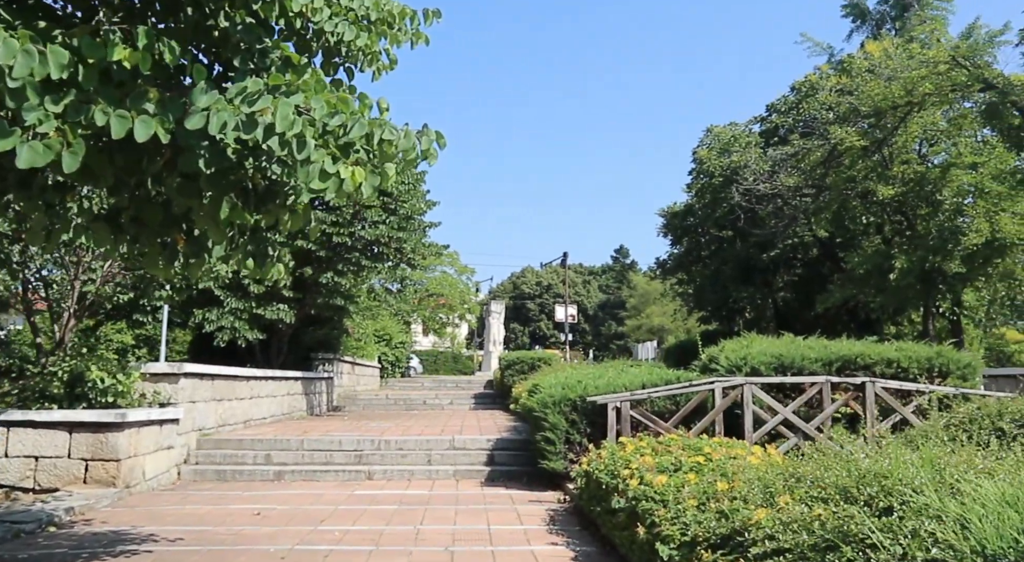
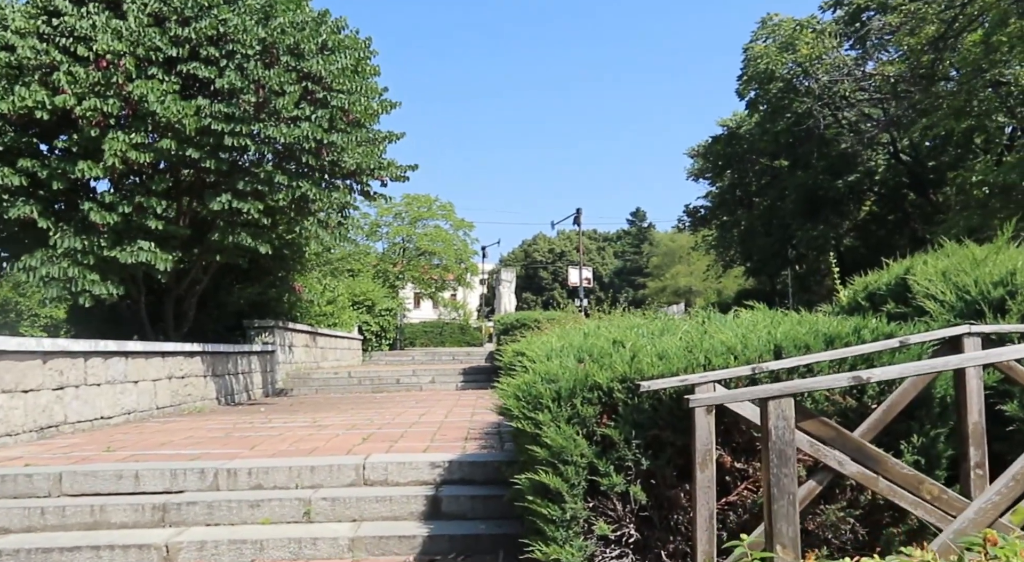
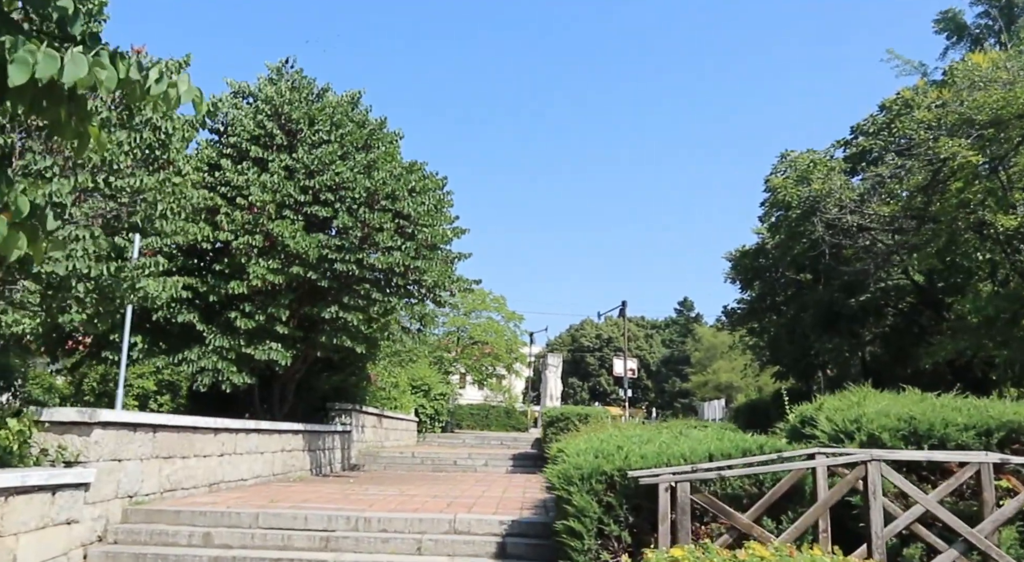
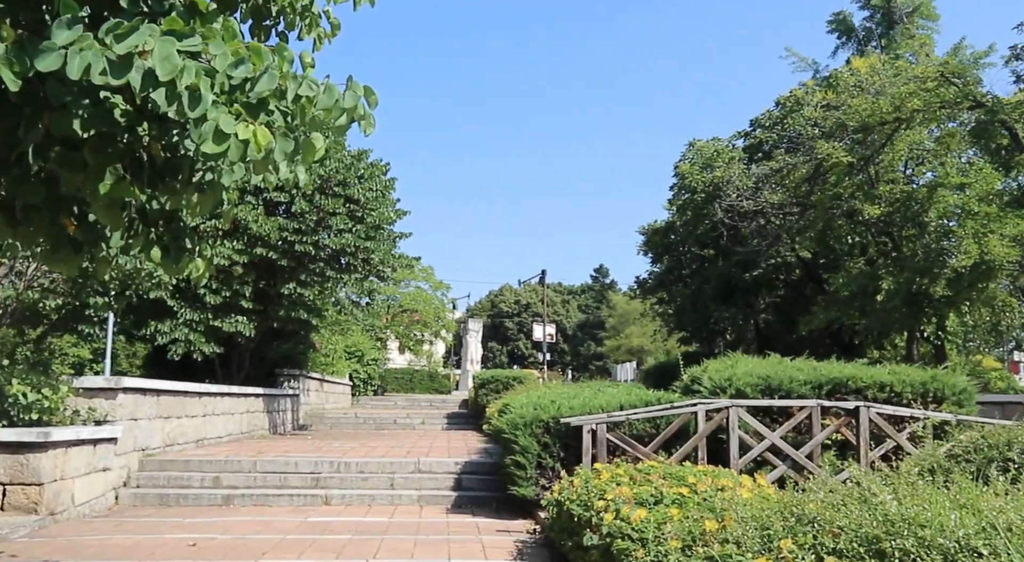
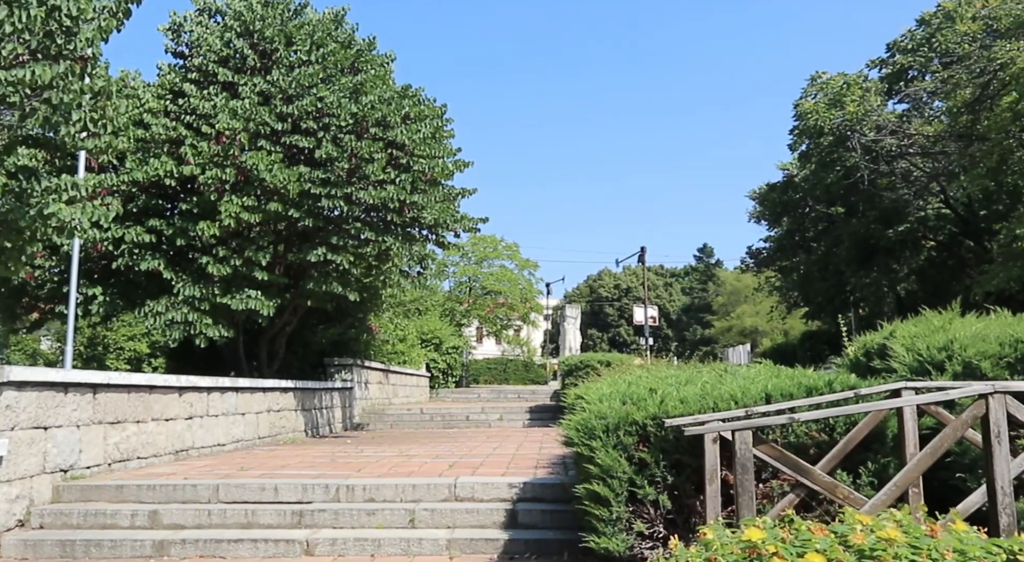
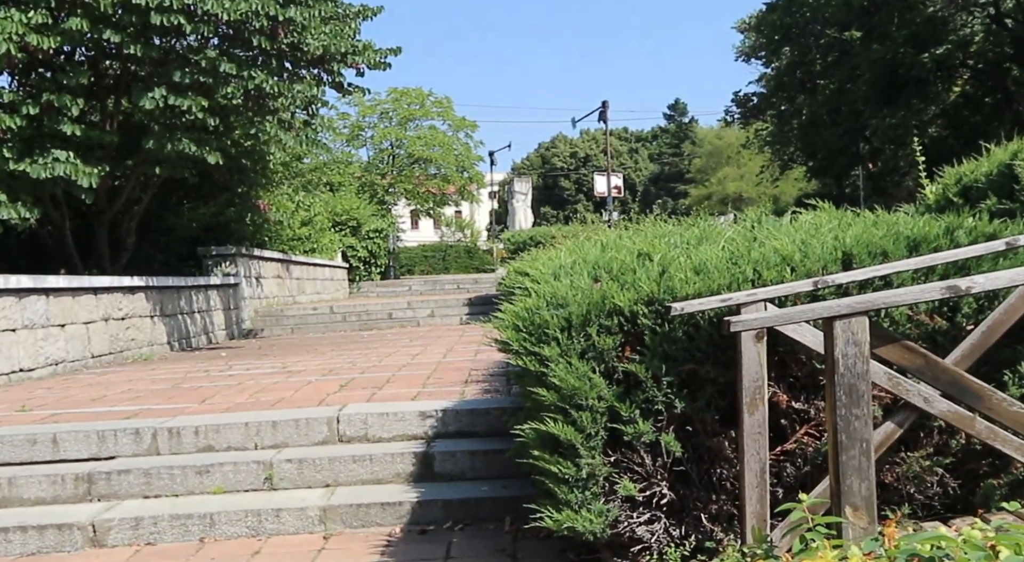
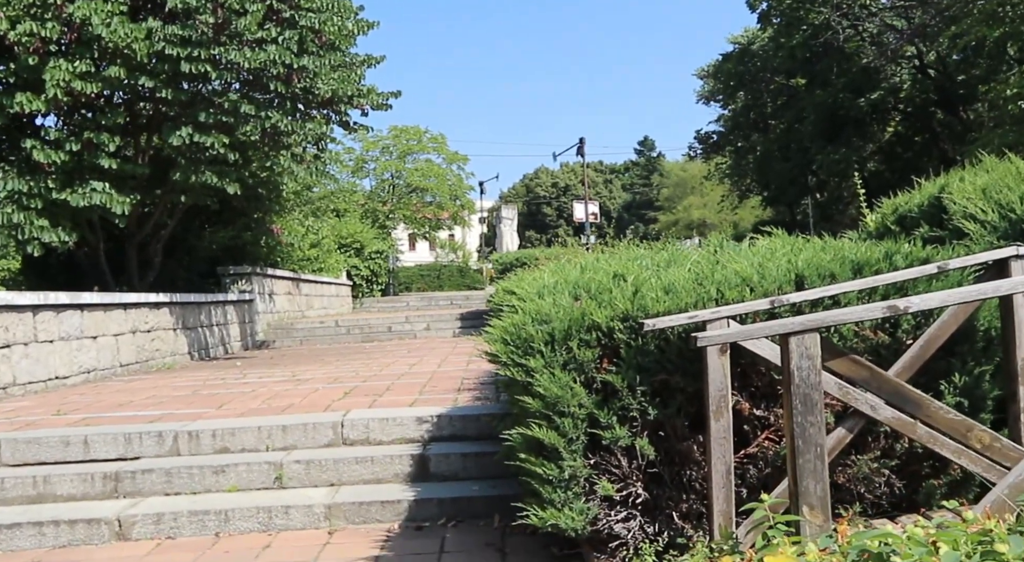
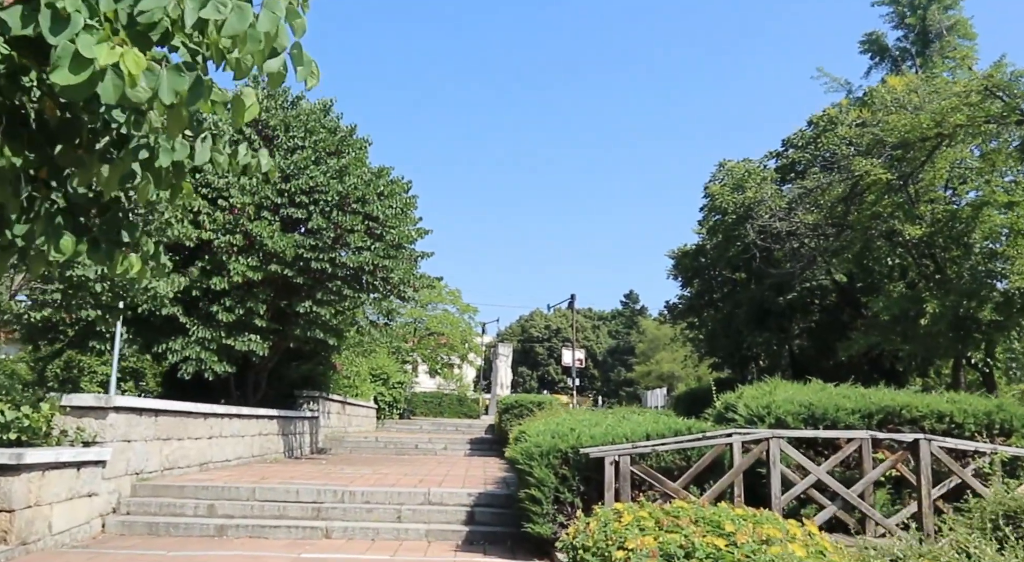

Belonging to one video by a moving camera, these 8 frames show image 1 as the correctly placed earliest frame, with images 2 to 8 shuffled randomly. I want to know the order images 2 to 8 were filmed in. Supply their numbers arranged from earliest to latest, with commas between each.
4, 8, 3, 5, 2, 7, 6
